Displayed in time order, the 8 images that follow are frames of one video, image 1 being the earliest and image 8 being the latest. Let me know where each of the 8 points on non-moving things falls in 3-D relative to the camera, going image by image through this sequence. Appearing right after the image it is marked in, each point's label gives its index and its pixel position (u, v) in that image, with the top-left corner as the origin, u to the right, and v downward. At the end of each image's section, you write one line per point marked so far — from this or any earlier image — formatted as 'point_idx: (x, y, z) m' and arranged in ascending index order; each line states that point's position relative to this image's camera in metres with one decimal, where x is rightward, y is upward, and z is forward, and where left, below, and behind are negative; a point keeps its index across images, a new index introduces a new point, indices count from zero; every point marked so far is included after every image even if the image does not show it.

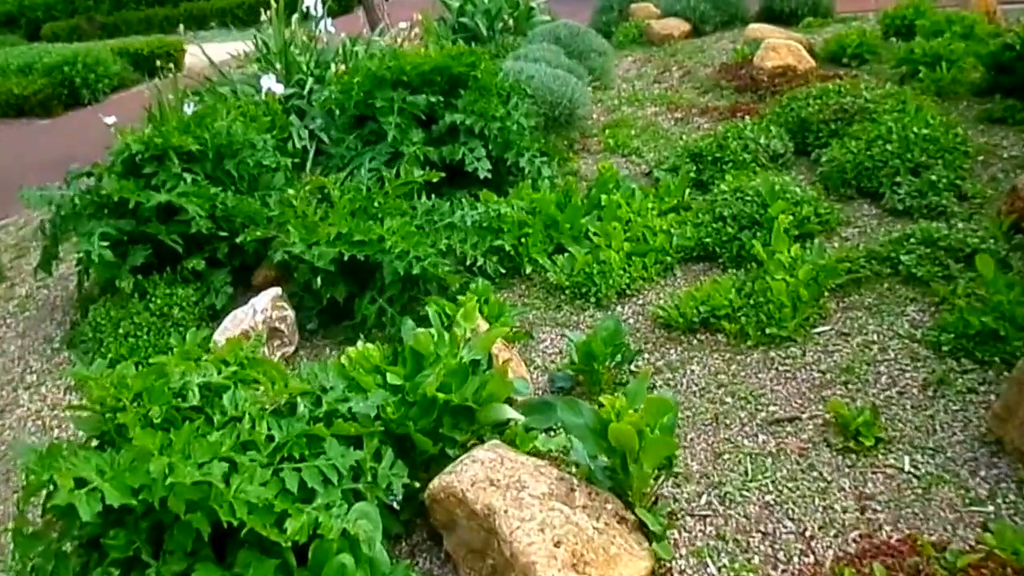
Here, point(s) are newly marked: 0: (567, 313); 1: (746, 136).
0: (+0.2, -0.1, +3.9) m
1: (+1.0, +0.6, +5.0) m
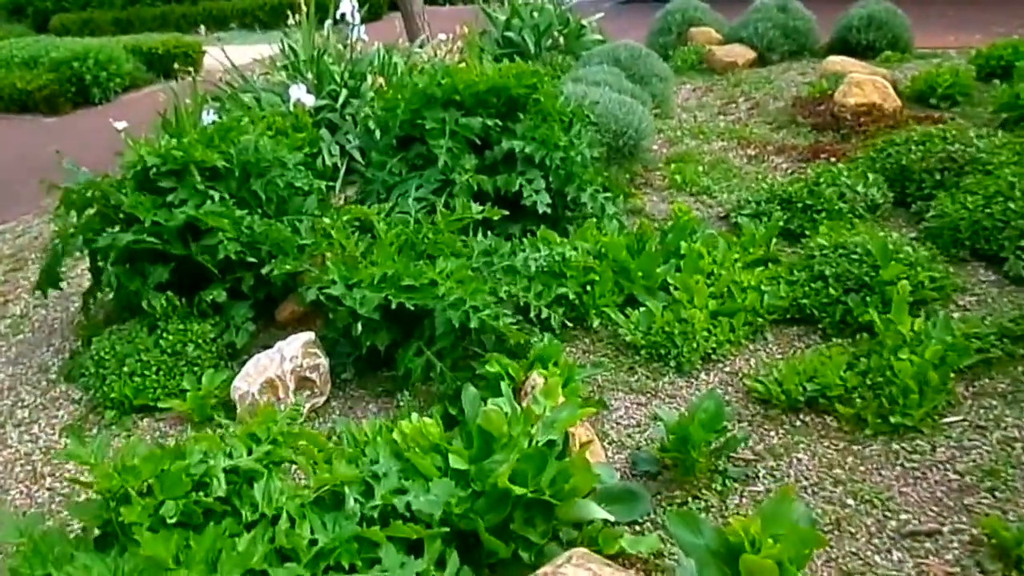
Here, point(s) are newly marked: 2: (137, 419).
0: (+0.4, -0.3, +3.4) m
1: (+1.2, +0.4, +4.5) m
2: (-1.0, -0.4, +3.2) m
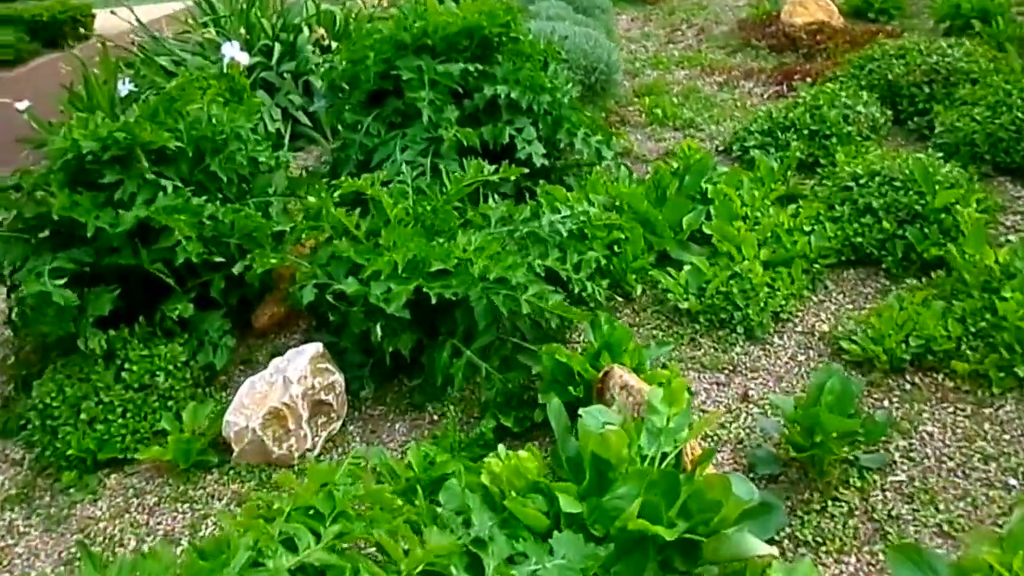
0: (+0.5, -0.2, +2.8) m
1: (+1.1, +0.6, +4.0) m
2: (-0.9, -0.4, +2.5) m
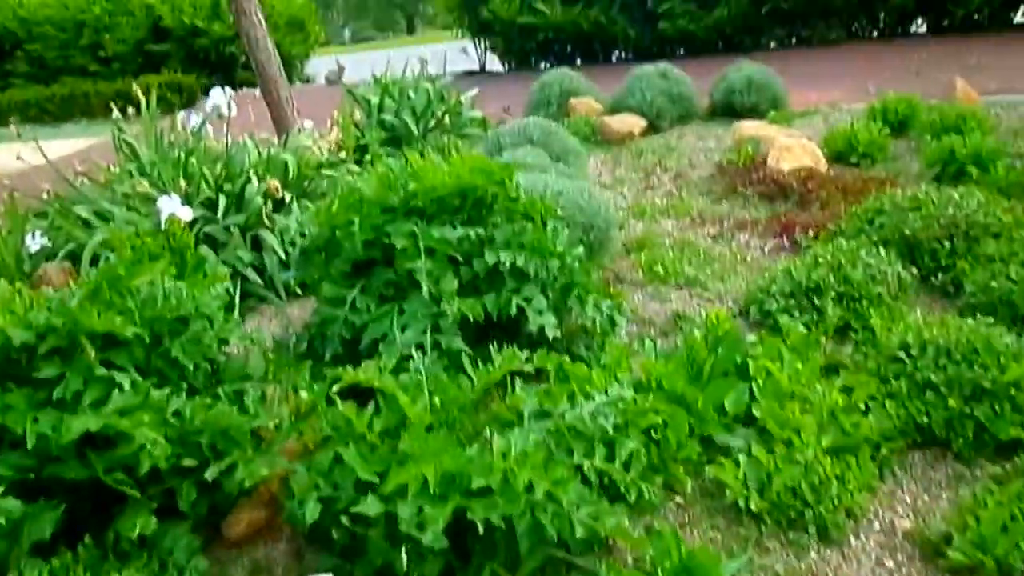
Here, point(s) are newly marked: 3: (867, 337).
0: (+0.6, -0.6, +2.4) m
1: (+1.1, +0.1, +3.6) m
2: (-0.8, -0.8, +1.9) m
3: (+1.0, -0.1, +3.3) m
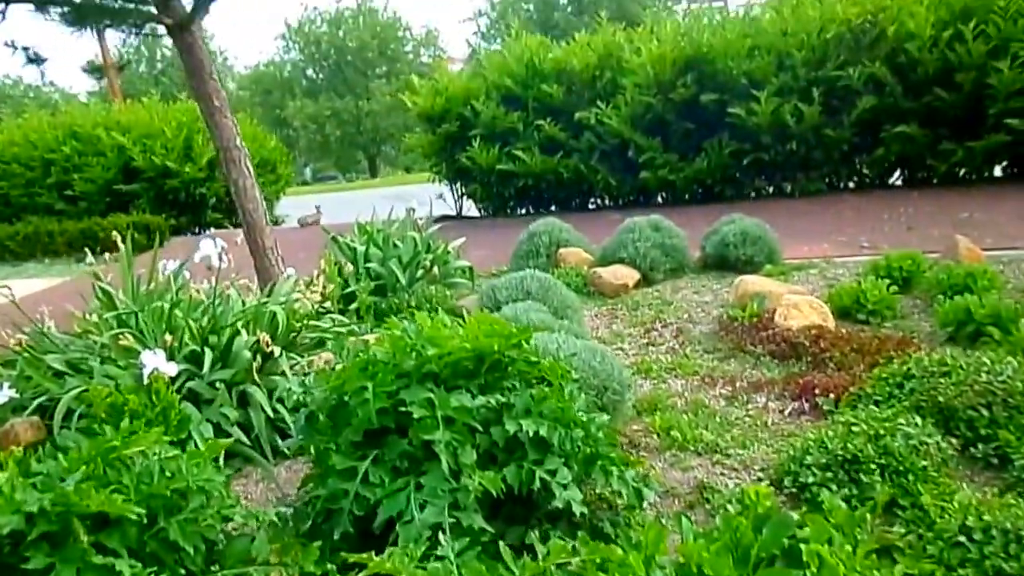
0: (+0.7, -0.9, +2.1) m
1: (+1.2, -0.4, +3.4) m
2: (-0.7, -1.1, +1.5) m
3: (+1.1, -0.6, +3.0) m
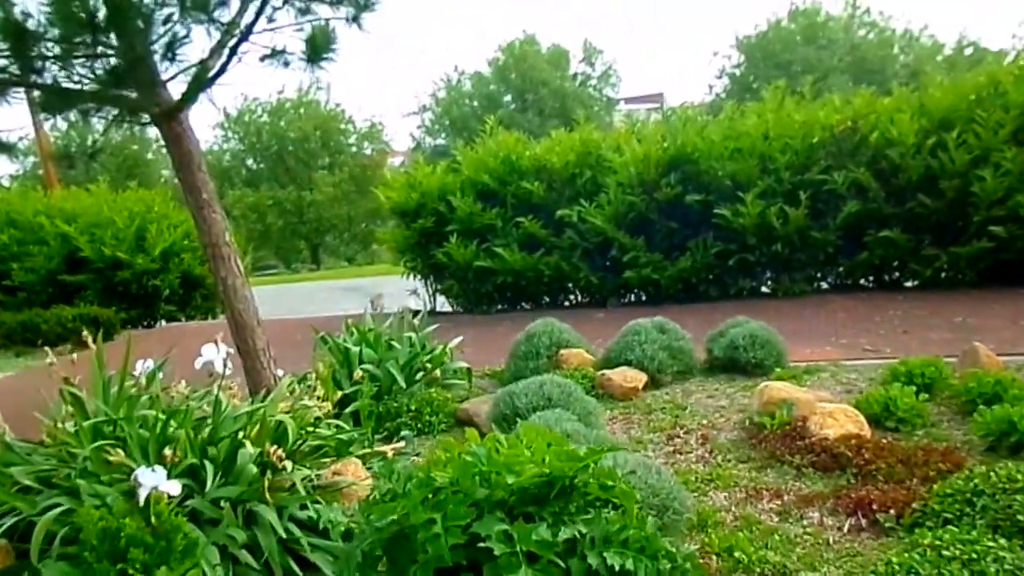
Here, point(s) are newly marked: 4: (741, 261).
0: (+0.9, -1.1, +1.8) m
1: (+1.3, -0.7, +3.2) m
2: (-0.4, -1.2, +1.1) m
3: (+1.3, -0.9, +2.8) m
4: (+1.8, +0.2, +8.9) m
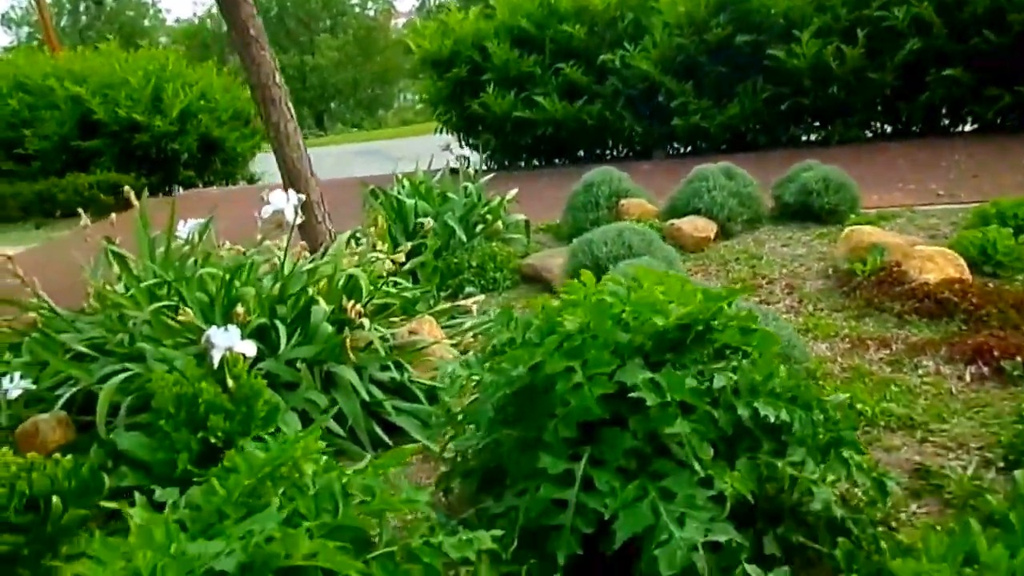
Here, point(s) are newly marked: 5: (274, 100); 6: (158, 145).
0: (+1.2, -0.8, +1.6) m
1: (+1.7, -0.3, +2.9) m
2: (0.0, -1.0, +0.9) m
3: (+1.6, -0.5, +2.5) m
4: (+2.1, +1.3, +8.5) m
5: (-1.0, +0.8, +4.9) m
6: (-3.2, +1.3, +10.5) m
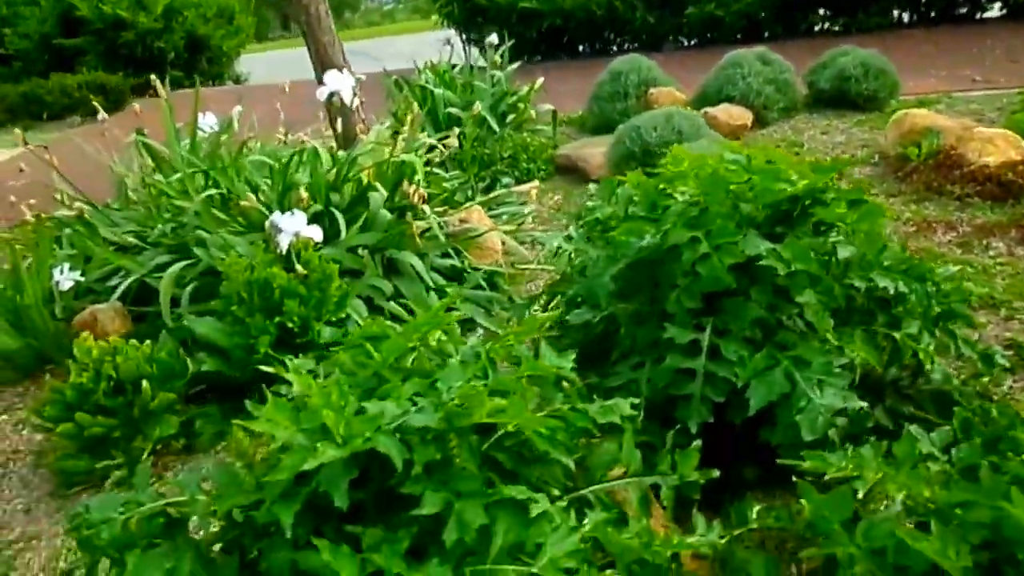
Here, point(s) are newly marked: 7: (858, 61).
0: (+1.5, -0.6, +1.6) m
1: (+1.9, +0.1, +2.9) m
2: (+0.3, -0.9, +0.9) m
3: (+1.9, -0.2, +2.5) m
4: (+2.1, +2.1, +8.4) m
5: (-0.8, +1.3, +4.7) m
6: (-3.3, +2.2, +10.2) m
7: (+1.7, +1.1, +5.6) m
